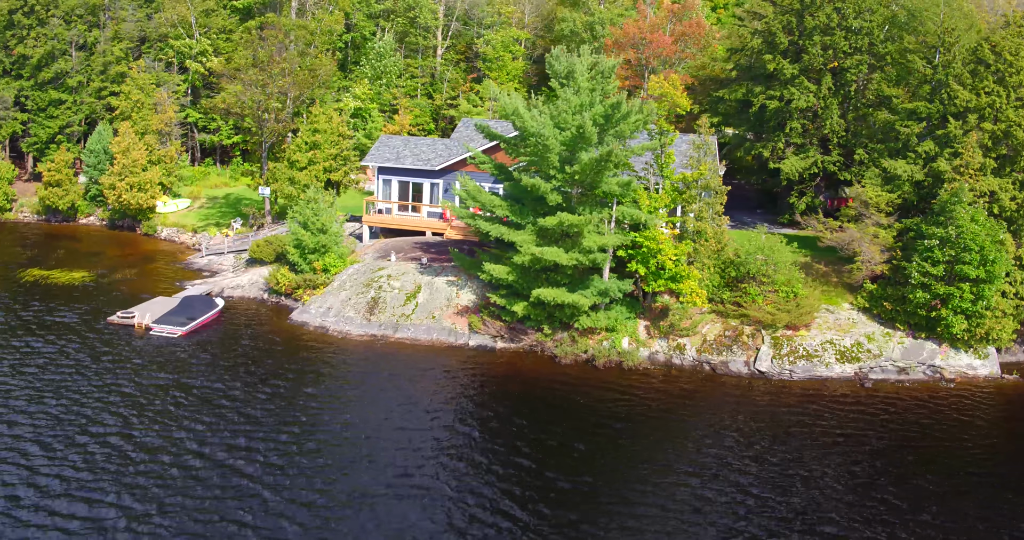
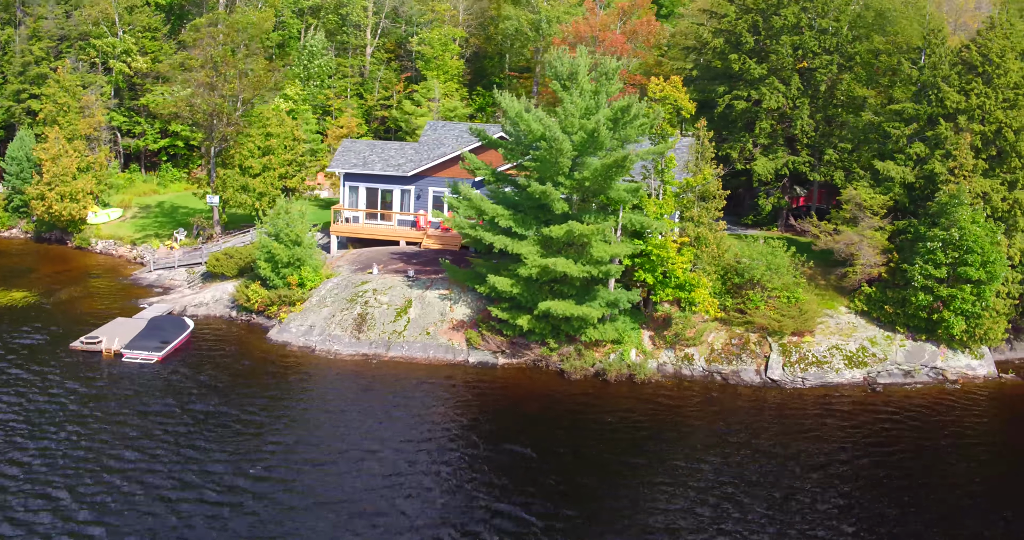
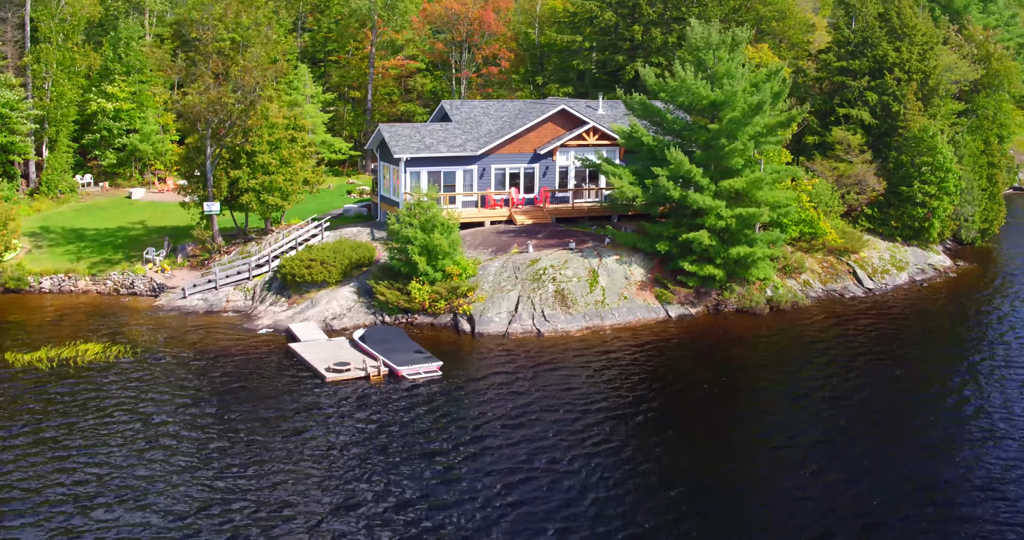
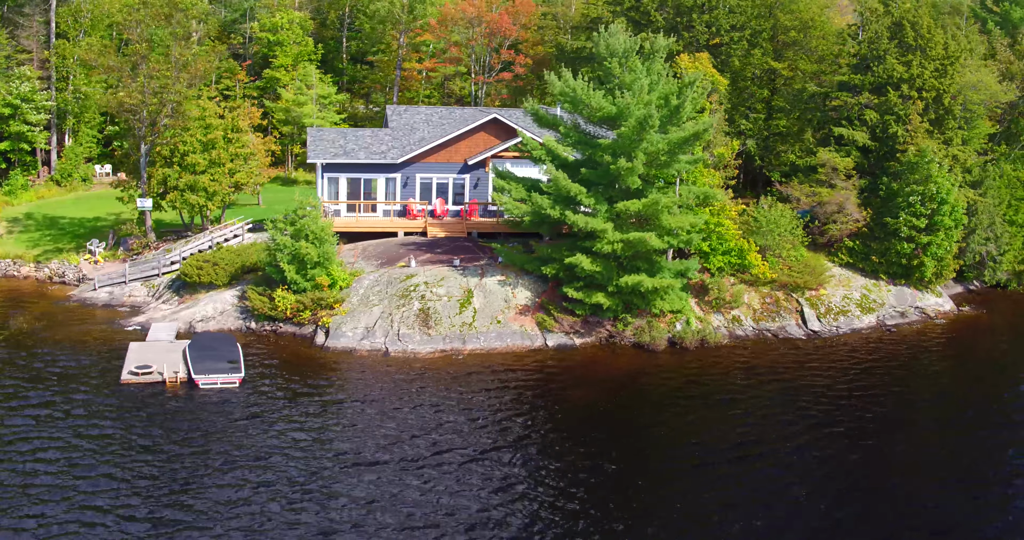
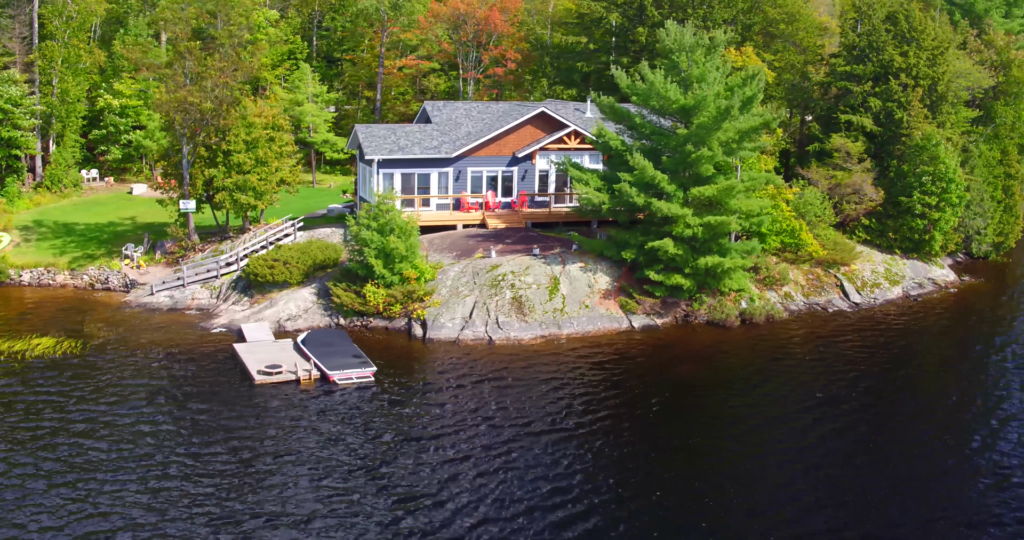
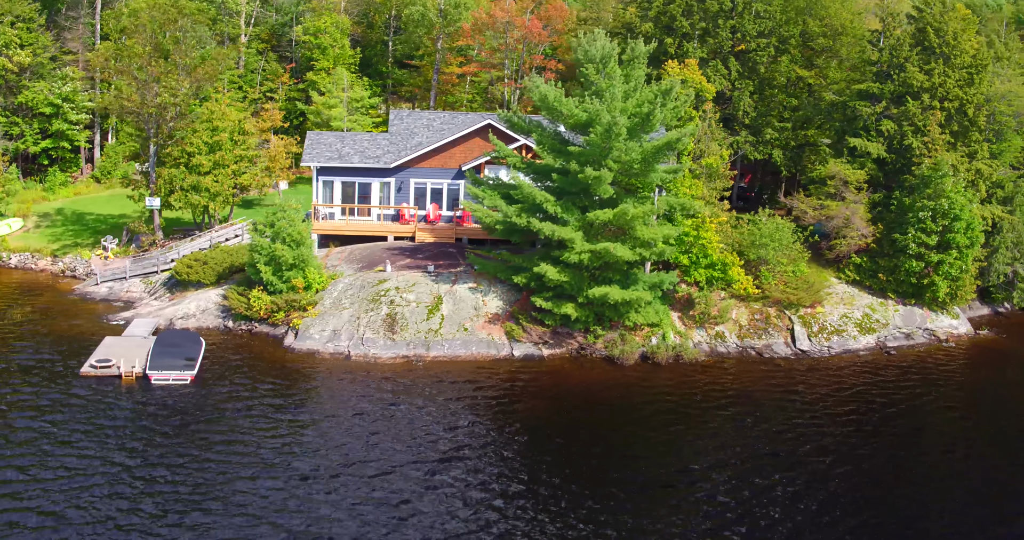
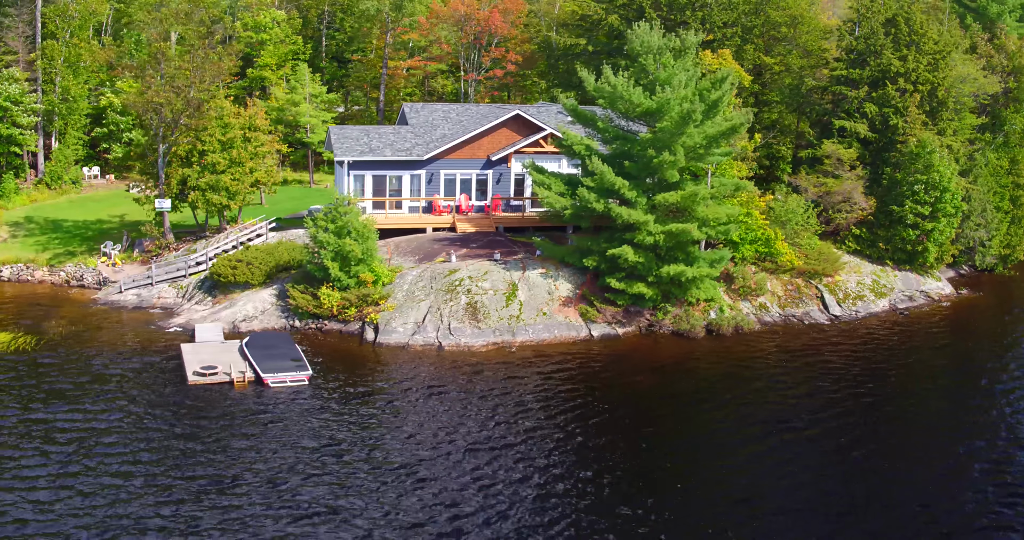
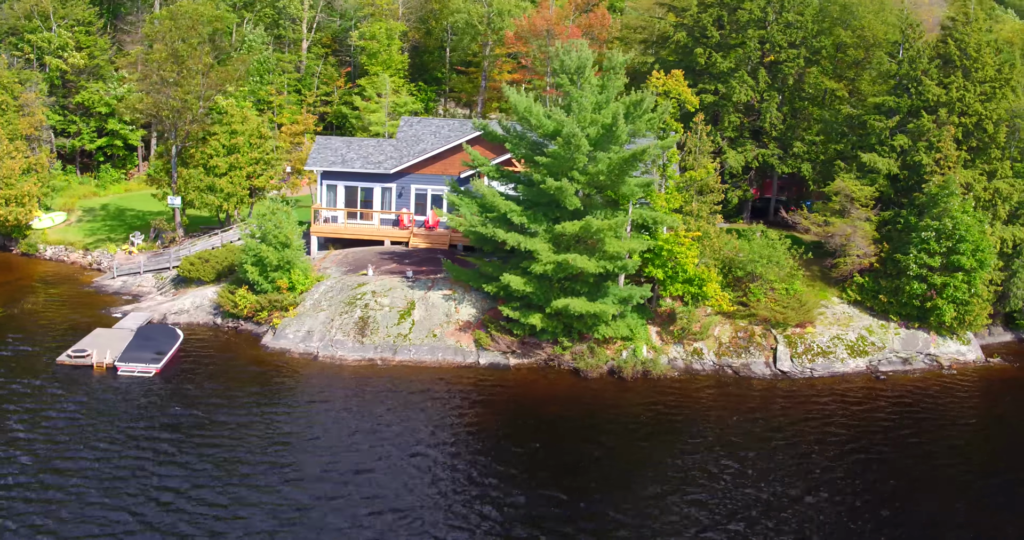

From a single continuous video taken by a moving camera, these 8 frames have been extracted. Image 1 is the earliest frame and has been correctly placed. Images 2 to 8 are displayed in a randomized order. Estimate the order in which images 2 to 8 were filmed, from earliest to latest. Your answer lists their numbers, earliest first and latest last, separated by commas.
2, 8, 6, 4, 7, 5, 3
